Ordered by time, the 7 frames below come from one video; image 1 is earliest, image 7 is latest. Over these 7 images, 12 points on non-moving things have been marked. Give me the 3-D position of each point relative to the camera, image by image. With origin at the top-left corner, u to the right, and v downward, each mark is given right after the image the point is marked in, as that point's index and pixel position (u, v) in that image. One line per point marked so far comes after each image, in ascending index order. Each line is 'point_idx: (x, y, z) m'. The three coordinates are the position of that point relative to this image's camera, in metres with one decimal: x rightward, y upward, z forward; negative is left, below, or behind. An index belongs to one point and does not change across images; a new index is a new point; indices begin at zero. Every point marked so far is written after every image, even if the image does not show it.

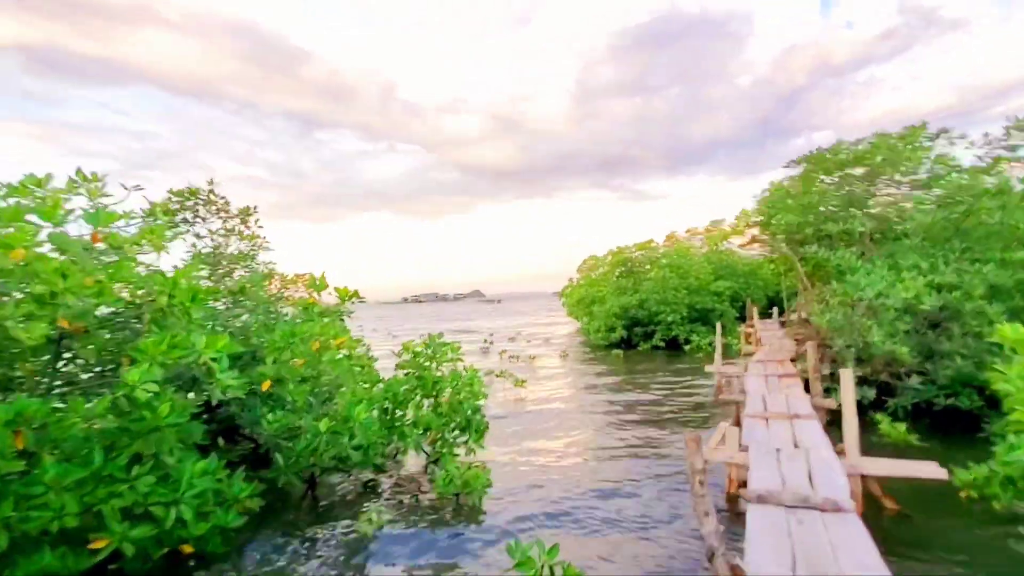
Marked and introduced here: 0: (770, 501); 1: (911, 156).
0: (+2.3, -2.0, +6.5) m
1: (+7.8, +2.6, +13.7) m
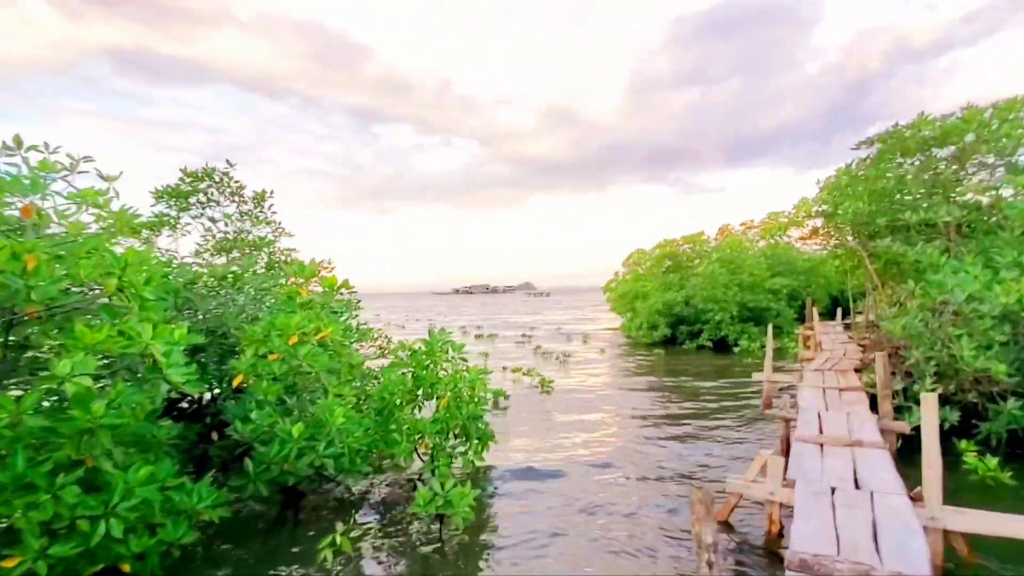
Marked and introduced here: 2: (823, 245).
0: (+2.1, -1.9, +4.8) m
1: (+8.2, +2.5, +11.6) m
2: (+8.4, +1.2, +19.0) m
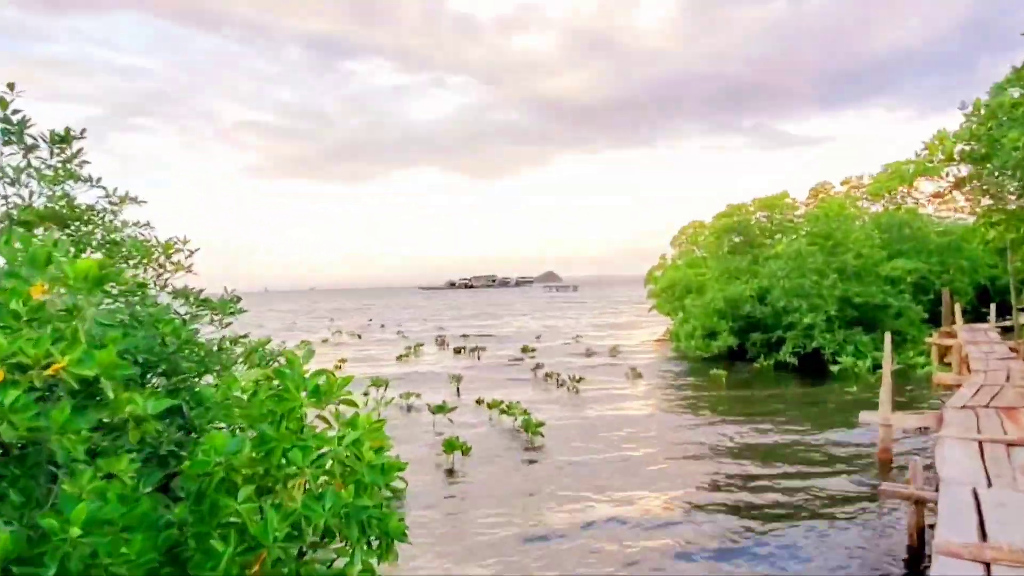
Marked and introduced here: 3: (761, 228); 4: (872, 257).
0: (+0.7, -1.9, -1.1) m
1: (+7.3, +2.7, +5.1) m
2: (+8.1, +1.4, +12.5) m
3: (+5.9, +1.5, +17.2) m
4: (+7.4, +0.6, +14.5) m
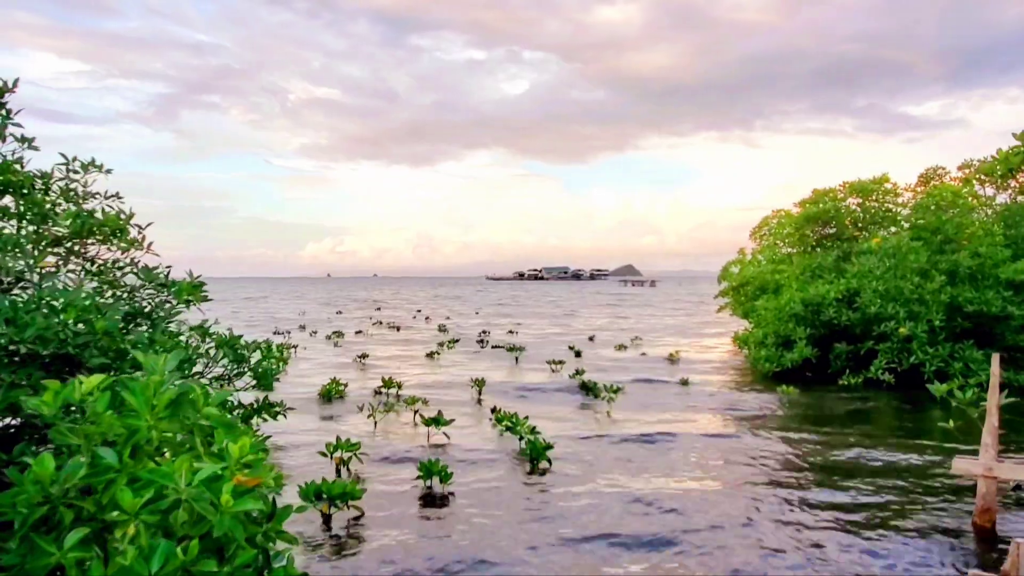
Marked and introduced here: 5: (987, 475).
0: (-0.5, -1.9, -2.7) m
1: (+6.9, +2.5, +2.6) m
2: (+8.6, +1.3, +9.9) m
3: (+7.0, +1.5, +14.8) m
4: (+8.1, +0.5, +11.9) m
5: (+3.6, -1.4, +5.4) m
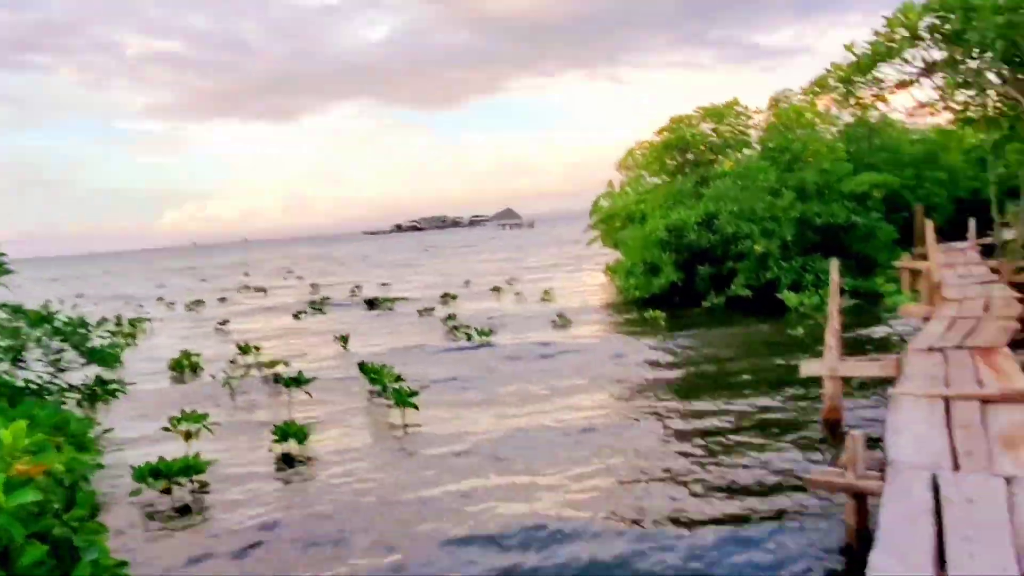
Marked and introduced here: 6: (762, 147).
0: (-0.1, -2.1, -2.9) m
1: (+5.9, +3.3, +3.1) m
2: (+6.5, +2.7, +10.6) m
3: (+4.1, +3.1, +15.2) m
4: (+5.8, +2.1, +12.6) m
5: (+2.6, -0.7, +5.7) m
6: (+4.9, +2.8, +13.8) m
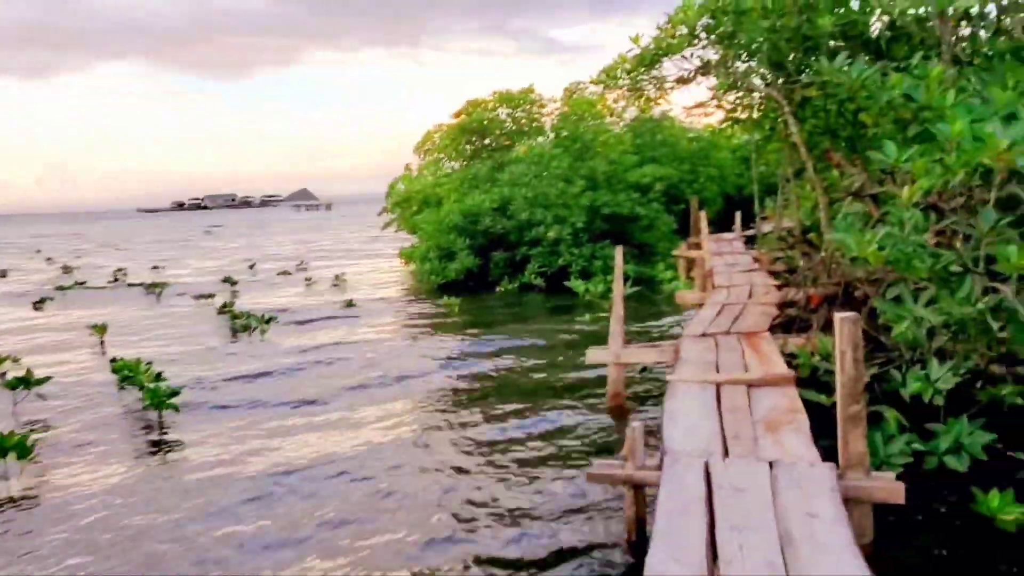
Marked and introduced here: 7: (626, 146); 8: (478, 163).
0: (+0.6, -2.2, -3.3) m
1: (+4.8, +3.4, +4.0) m
2: (+3.3, +2.9, +11.5) m
3: (-0.2, +3.4, +15.2) m
4: (+2.1, +2.3, +13.2) m
5: (+0.8, -0.6, +5.7) m
6: (+0.9, +3.0, +14.1) m
7: (+2.2, +2.8, +13.7) m
8: (-0.7, +2.5, +14.7) m
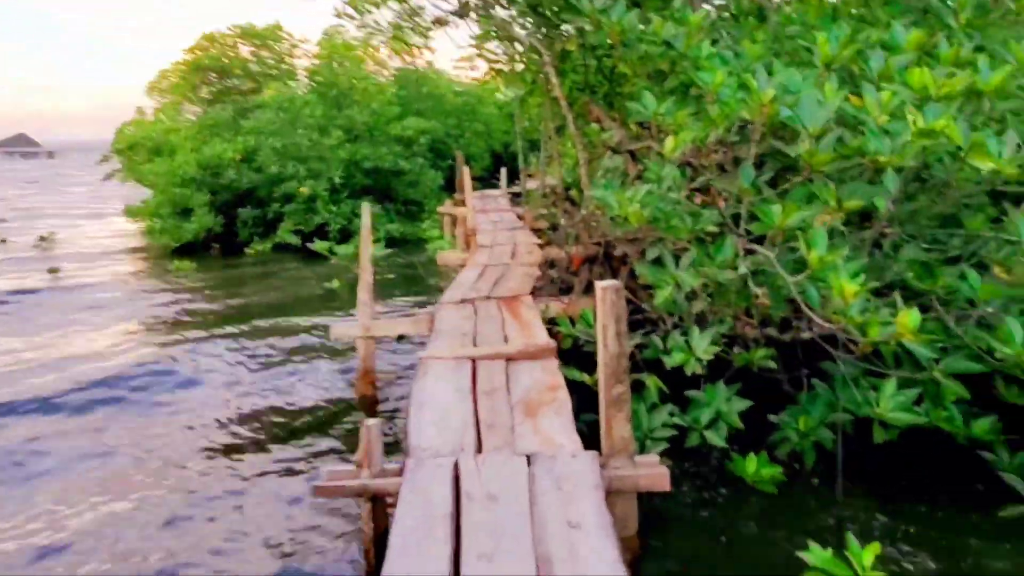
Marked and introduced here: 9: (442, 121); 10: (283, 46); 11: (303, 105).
0: (+1.5, -2.4, -3.5) m
1: (+3.2, +3.7, +4.4) m
2: (-0.5, +3.6, +11.0) m
3: (-5.0, +4.2, +13.4) m
4: (-2.2, +3.0, +12.3) m
5: (-1.0, -0.3, +5.0) m
6: (-3.6, +3.8, +12.8) m
7: (-2.2, +3.5, +12.8) m
8: (-5.3, +3.2, +12.8) m
9: (-1.4, +3.3, +14.1) m
10: (-4.3, +4.5, +13.6) m
11: (-3.4, +3.1, +12.1) m
